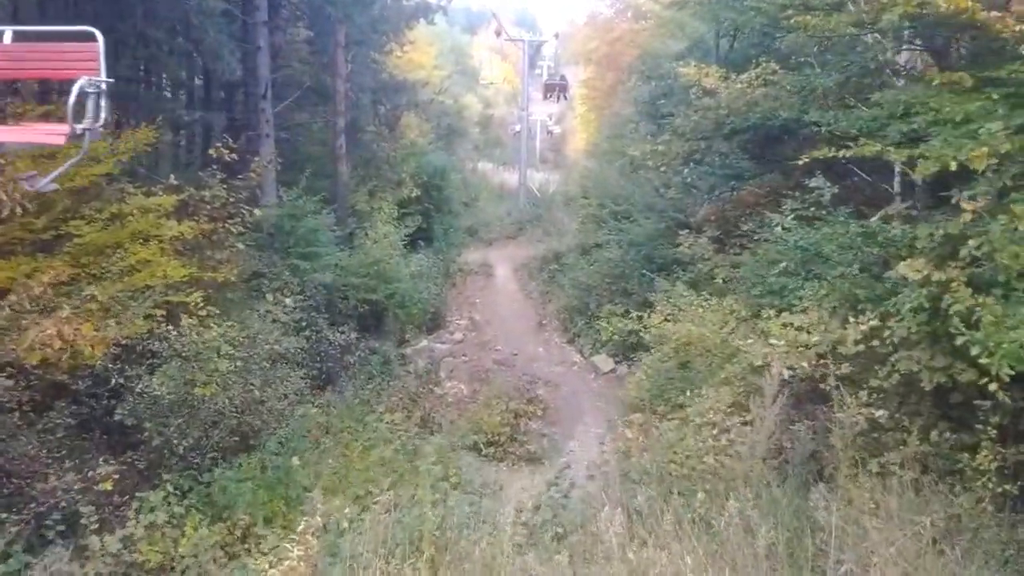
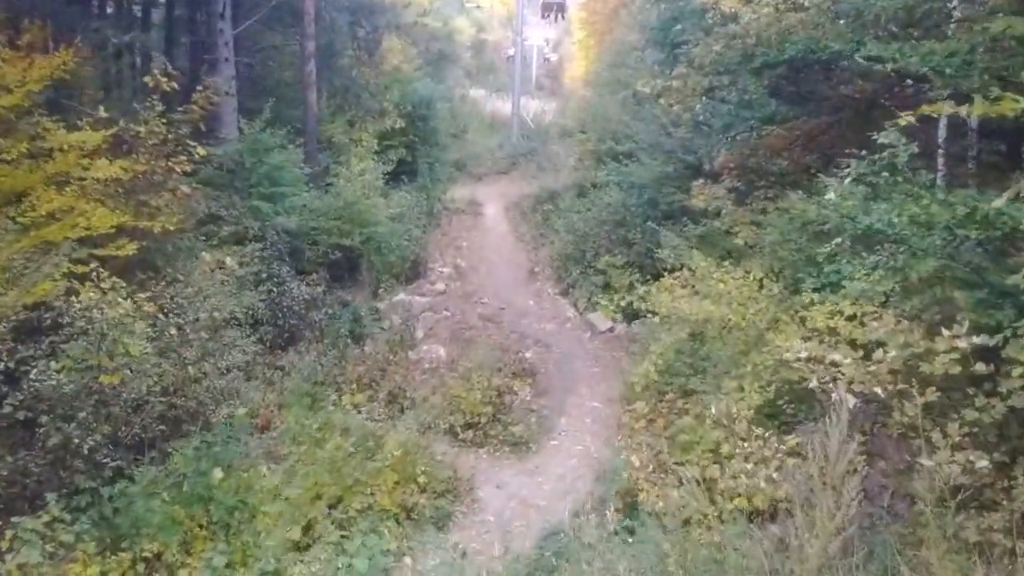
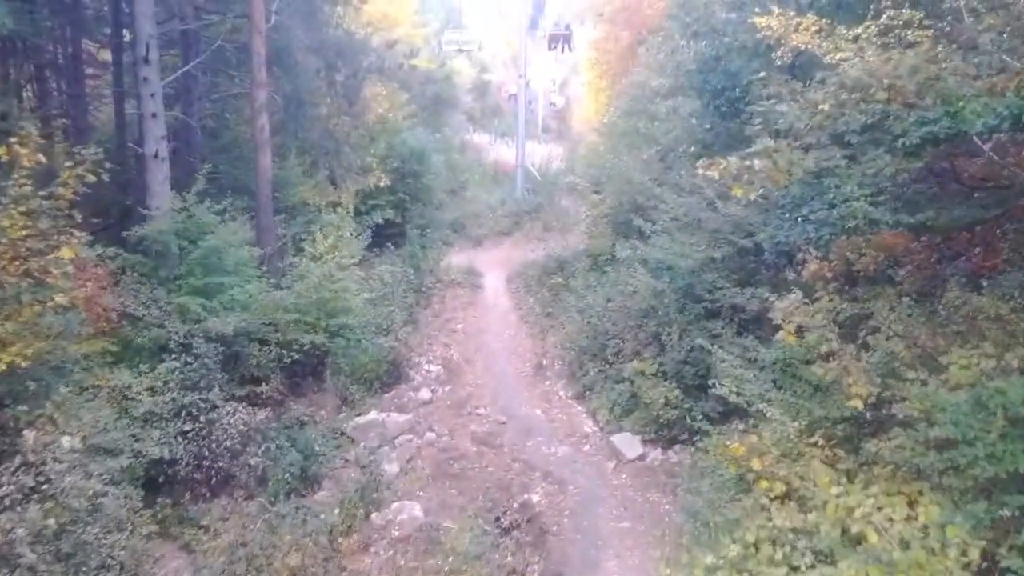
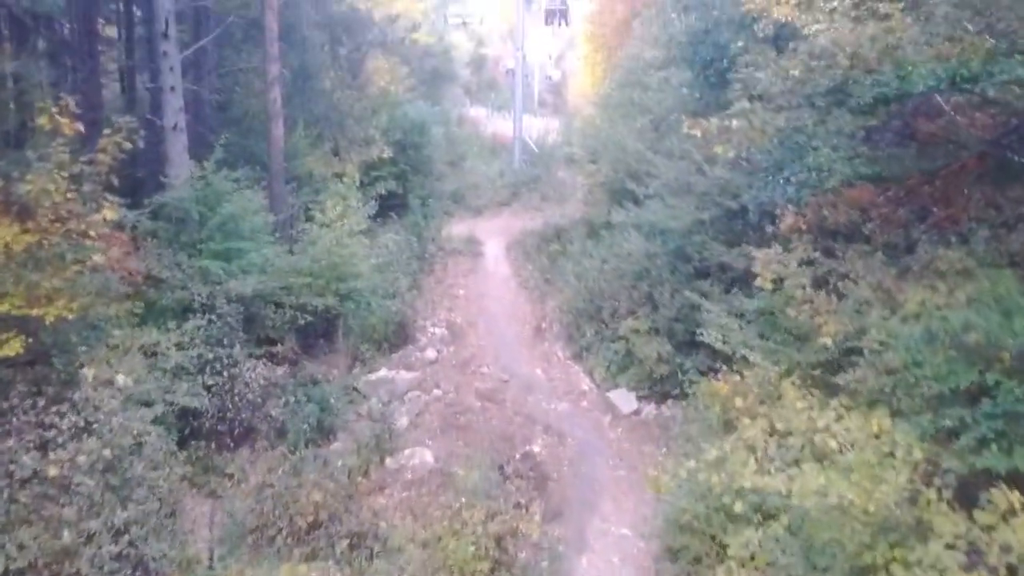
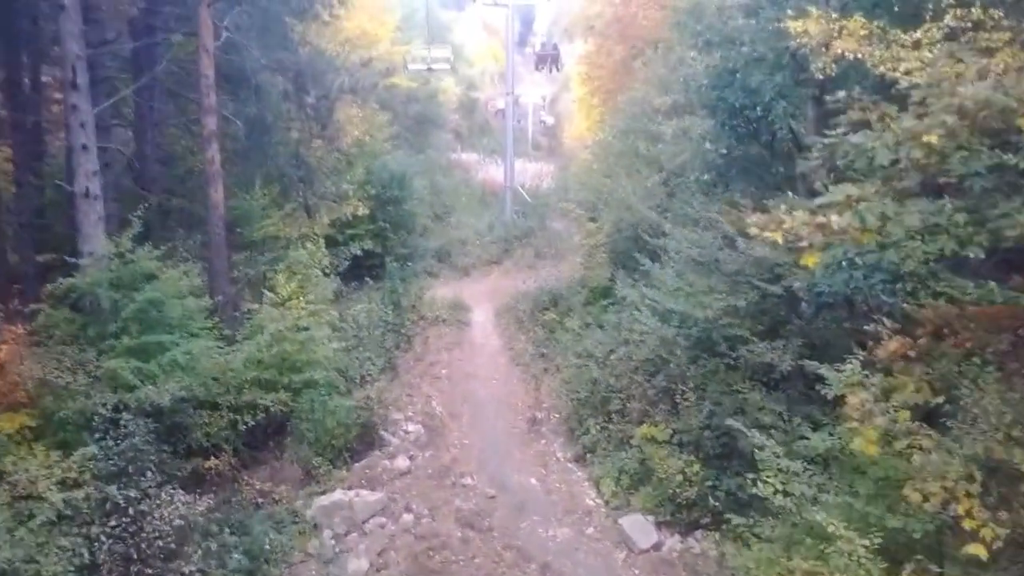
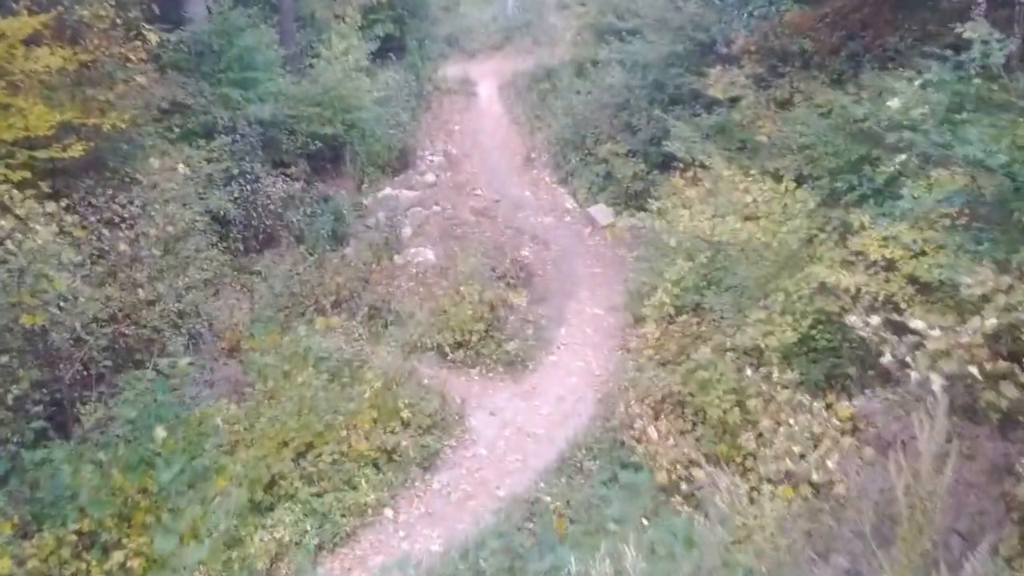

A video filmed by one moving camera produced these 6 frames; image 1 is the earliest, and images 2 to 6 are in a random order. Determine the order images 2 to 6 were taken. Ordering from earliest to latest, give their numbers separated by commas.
2, 6, 4, 3, 5
